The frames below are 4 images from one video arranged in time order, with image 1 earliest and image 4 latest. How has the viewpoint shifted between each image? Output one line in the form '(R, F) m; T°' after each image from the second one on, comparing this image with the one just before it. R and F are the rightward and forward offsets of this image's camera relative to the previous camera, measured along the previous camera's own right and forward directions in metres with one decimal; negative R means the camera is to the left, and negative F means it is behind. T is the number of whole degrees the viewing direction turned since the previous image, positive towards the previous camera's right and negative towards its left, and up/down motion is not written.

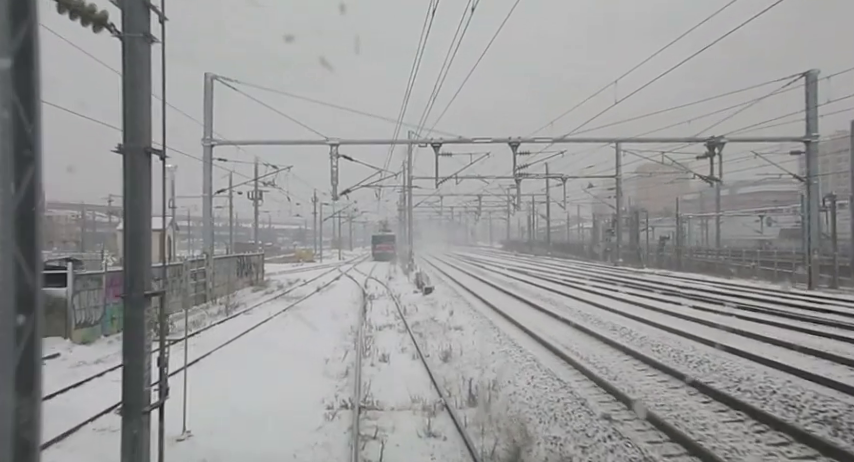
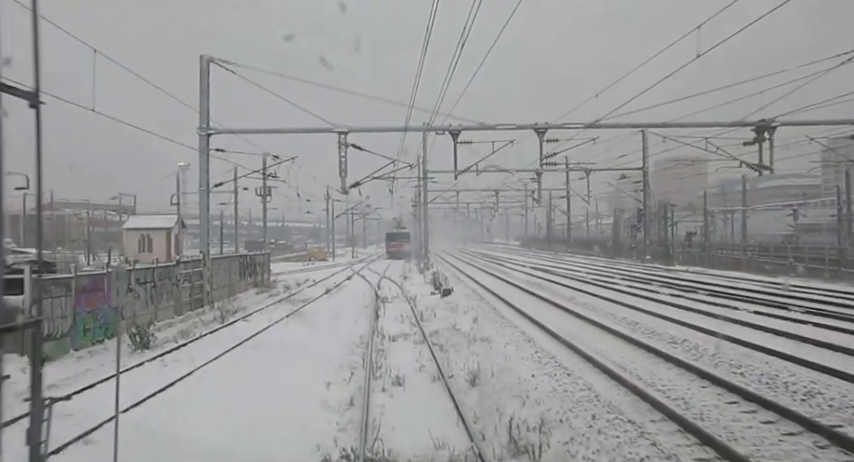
(-0.2, +2.0) m; -2°
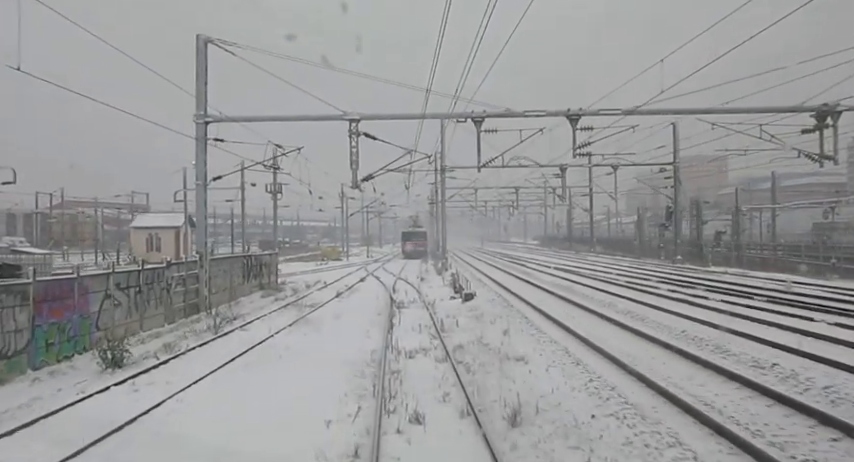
(-0.2, +2.0) m; -2°
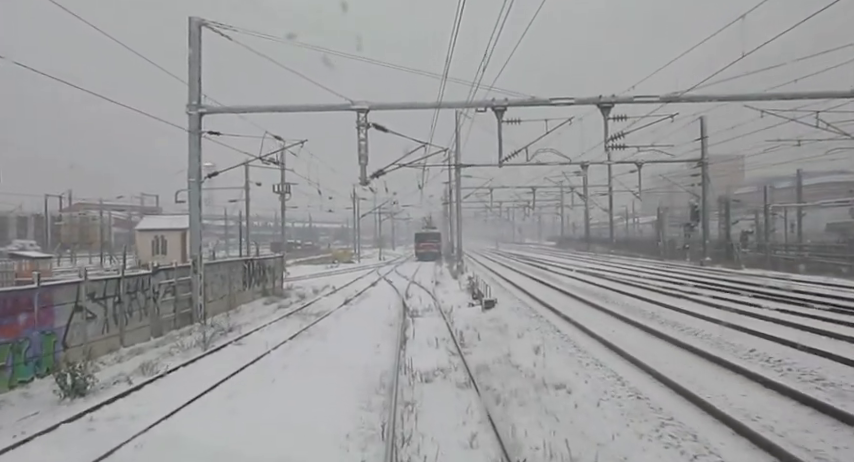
(-0.1, +1.7) m; -2°
